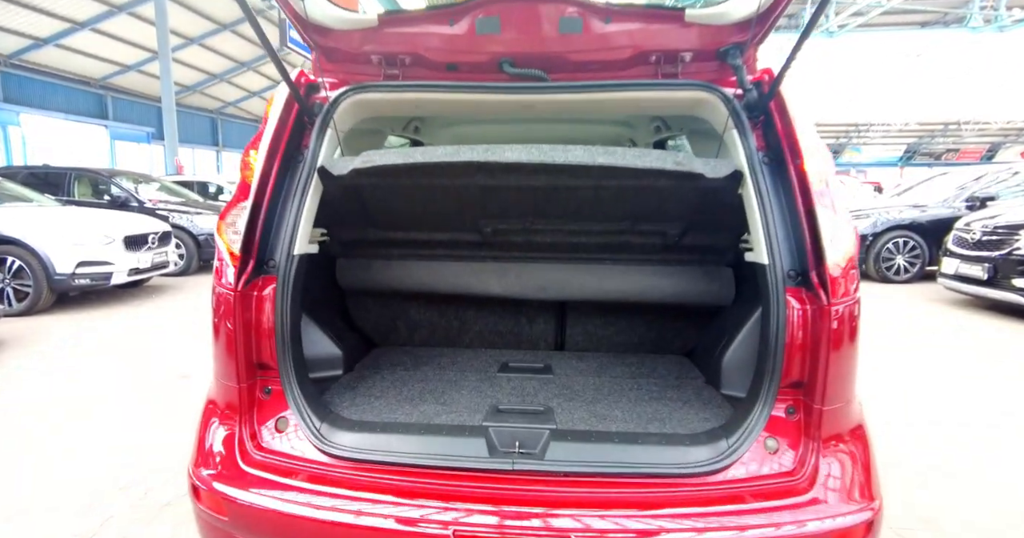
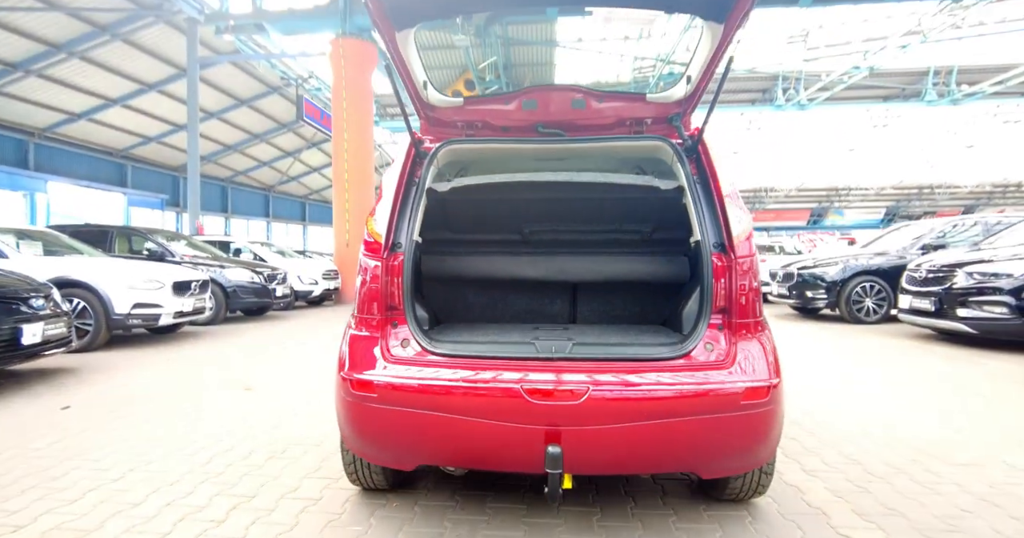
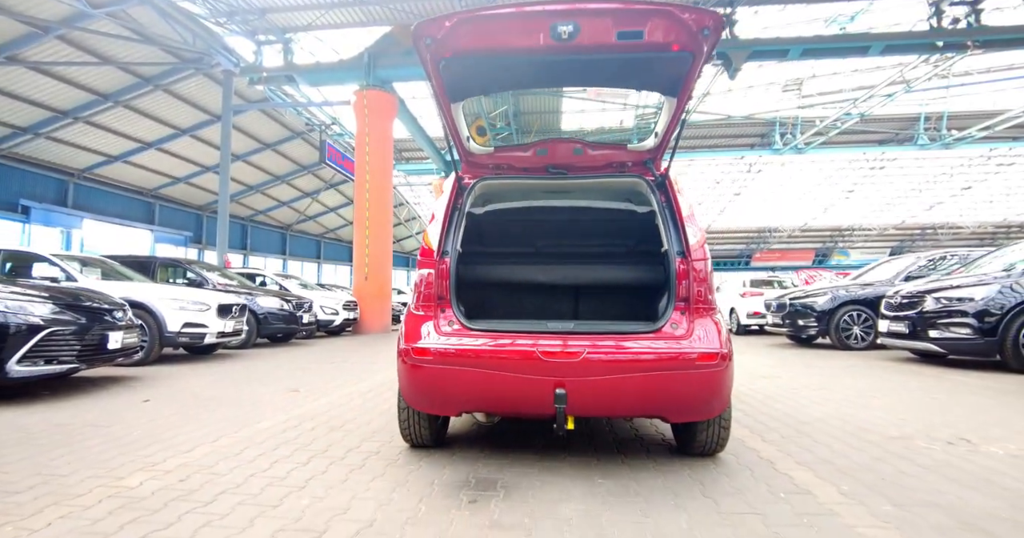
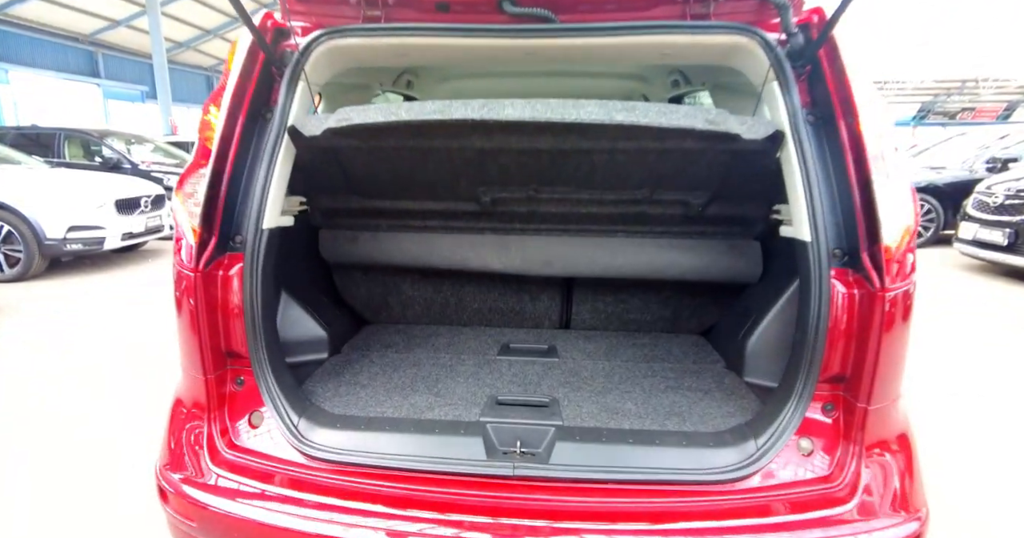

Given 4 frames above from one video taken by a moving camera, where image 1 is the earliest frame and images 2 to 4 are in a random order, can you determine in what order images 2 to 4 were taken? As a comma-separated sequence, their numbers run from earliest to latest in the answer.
4, 2, 3
